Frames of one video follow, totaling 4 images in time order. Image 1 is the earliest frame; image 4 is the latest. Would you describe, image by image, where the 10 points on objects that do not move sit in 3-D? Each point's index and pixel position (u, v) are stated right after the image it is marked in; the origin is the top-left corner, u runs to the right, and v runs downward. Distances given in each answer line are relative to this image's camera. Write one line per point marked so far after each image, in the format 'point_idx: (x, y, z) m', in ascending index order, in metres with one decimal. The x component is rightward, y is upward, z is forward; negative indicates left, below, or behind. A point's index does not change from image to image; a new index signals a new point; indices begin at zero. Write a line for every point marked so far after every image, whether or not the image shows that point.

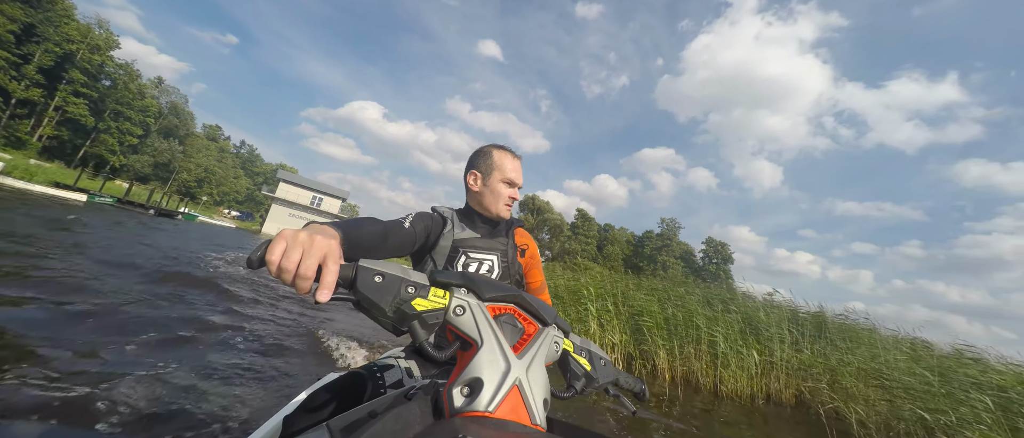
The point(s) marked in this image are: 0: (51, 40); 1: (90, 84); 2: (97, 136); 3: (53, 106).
0: (-22.2, +8.5, +16.4) m
1: (-22.8, +7.2, +18.3) m
2: (-23.5, +4.7, +19.1) m
3: (-23.0, +5.6, +17.0) m
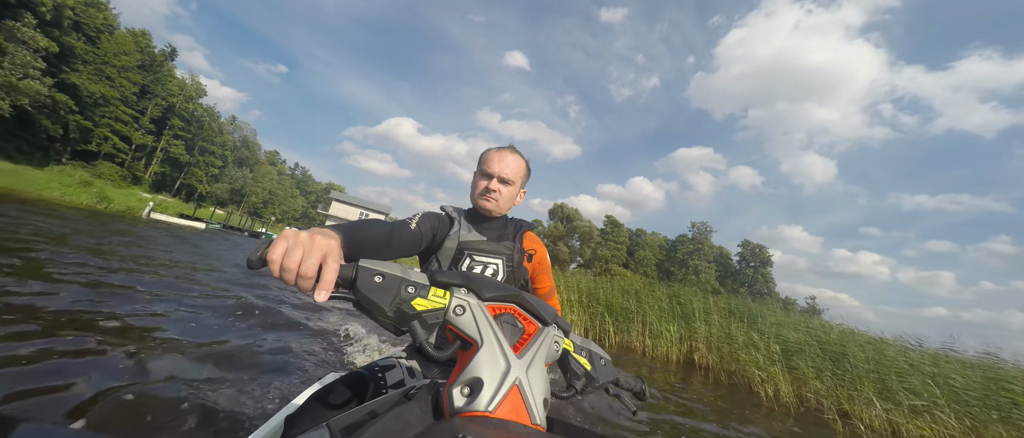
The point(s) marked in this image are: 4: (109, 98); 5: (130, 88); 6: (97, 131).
0: (-20.9, +7.3, +19.9) m
1: (-21.2, +5.9, +21.8) m
2: (-21.8, +3.4, +22.6) m
3: (-21.5, +4.3, +20.6) m
4: (-20.1, +6.0, +16.8) m
5: (-20.0, +6.9, +17.5) m
6: (-20.4, +4.3, +16.5) m
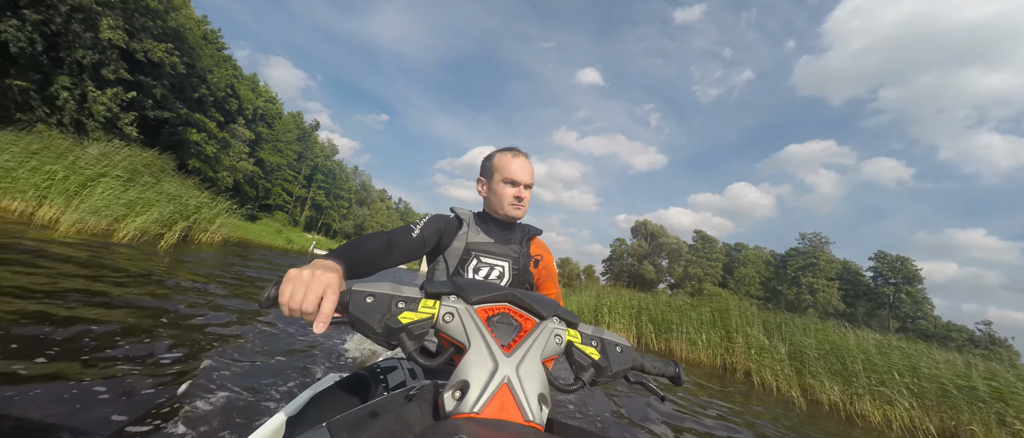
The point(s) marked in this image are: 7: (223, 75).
0: (-15.7, +4.8, +25.9) m
1: (-15.6, +3.3, +27.8) m
2: (-15.9, +0.7, +28.5) m
3: (-16.1, +1.8, +26.5) m
4: (-15.7, +3.6, +22.6) m
5: (-15.4, +4.6, +23.3) m
6: (-16.0, +1.9, +22.3) m
7: (-13.5, +6.7, +15.7) m
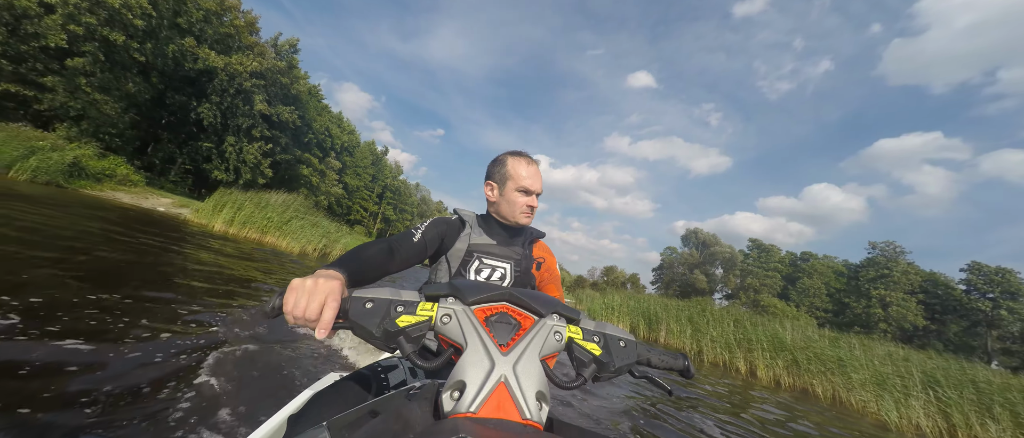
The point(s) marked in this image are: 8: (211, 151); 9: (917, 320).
0: (-11.8, +3.7, +29.9) m
1: (-11.4, +2.2, +31.7) m
2: (-11.5, -0.4, +32.4) m
3: (-12.1, +0.7, +30.5) m
4: (-12.3, +2.6, +26.6) m
5: (-11.9, +3.6, +27.3) m
6: (-12.6, +0.9, +26.3) m
7: (-11.2, +5.9, +19.5) m
8: (-11.7, +2.7, +12.8) m
9: (+24.1, -6.0, +19.9) m
